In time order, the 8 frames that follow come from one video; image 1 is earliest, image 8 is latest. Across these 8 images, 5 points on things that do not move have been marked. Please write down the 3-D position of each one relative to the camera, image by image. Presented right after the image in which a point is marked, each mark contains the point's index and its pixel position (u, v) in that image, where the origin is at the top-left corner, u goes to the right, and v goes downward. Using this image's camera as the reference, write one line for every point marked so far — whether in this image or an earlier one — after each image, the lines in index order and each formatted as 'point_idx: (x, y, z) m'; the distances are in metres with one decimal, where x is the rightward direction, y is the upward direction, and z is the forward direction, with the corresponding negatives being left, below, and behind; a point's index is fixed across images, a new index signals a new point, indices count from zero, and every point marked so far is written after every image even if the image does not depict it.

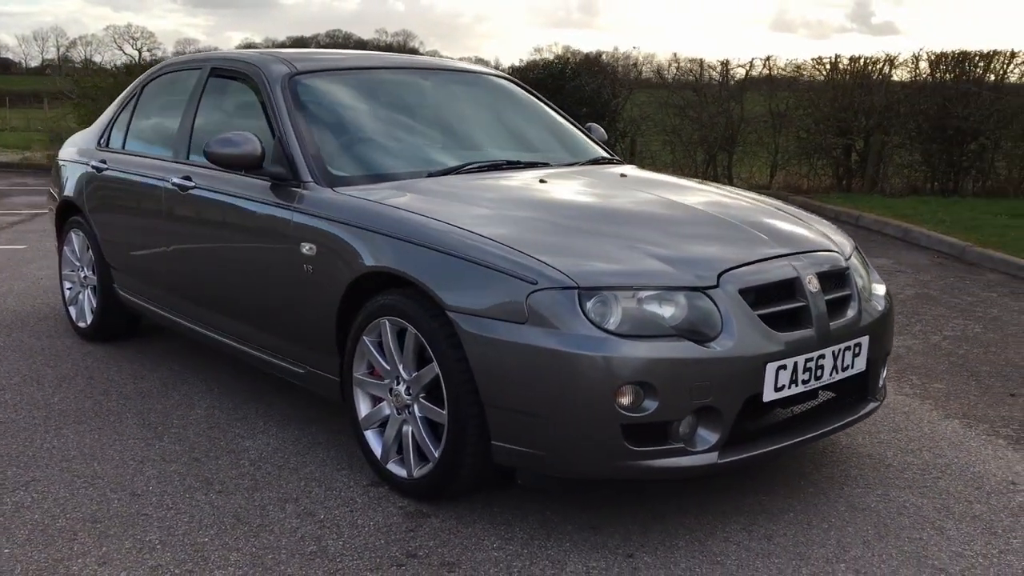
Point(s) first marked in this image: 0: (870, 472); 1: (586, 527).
0: (+1.3, -0.7, +3.8) m
1: (+0.2, -0.8, +3.2) m
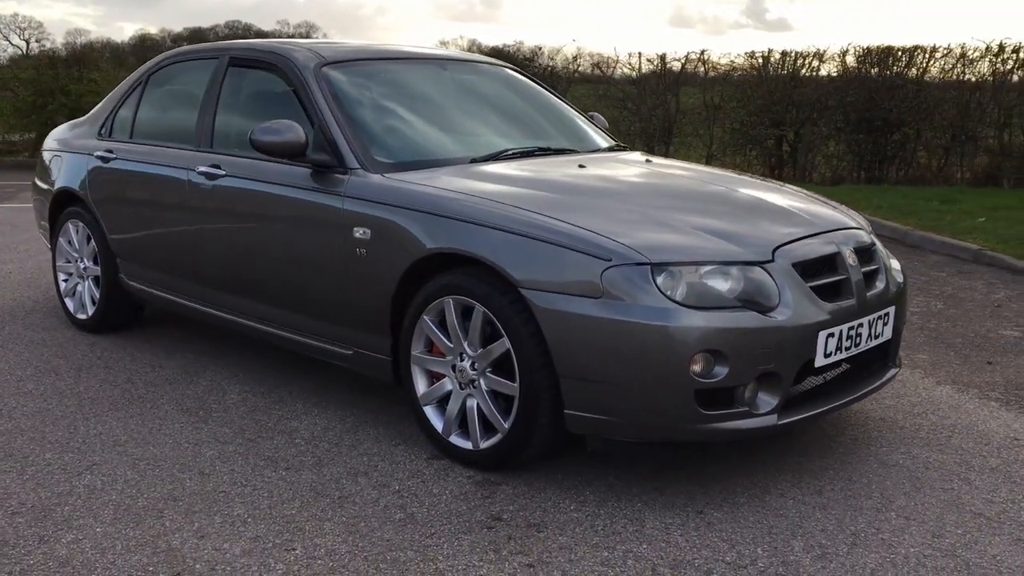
0: (+1.5, -0.6, +4.1) m
1: (+0.5, -0.7, +3.4) m
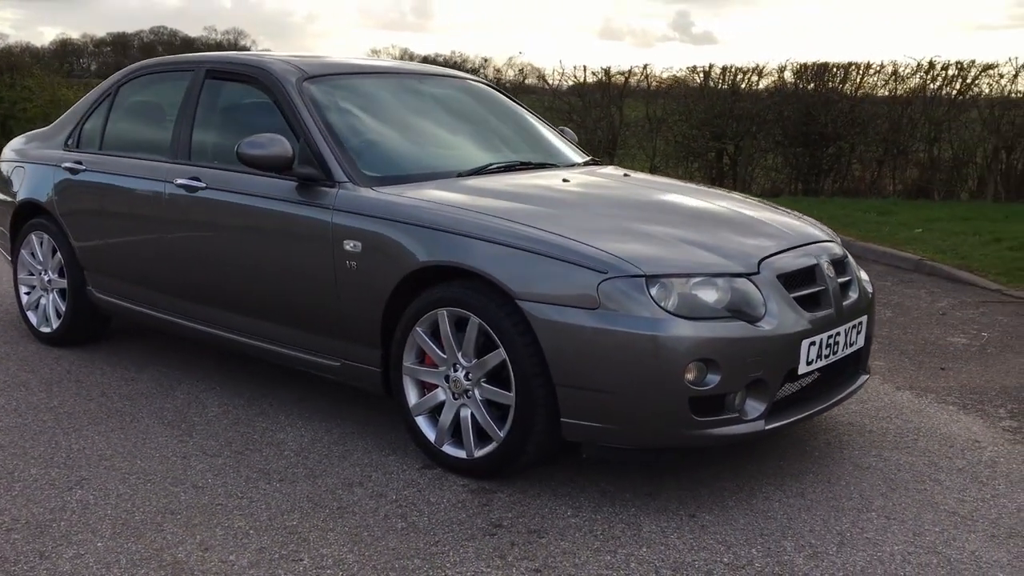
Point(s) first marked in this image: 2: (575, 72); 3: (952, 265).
0: (+1.5, -0.6, +4.3) m
1: (+0.5, -0.7, +3.5) m
2: (+0.9, +3.3, +15.4) m
3: (+3.8, +0.2, +8.7) m
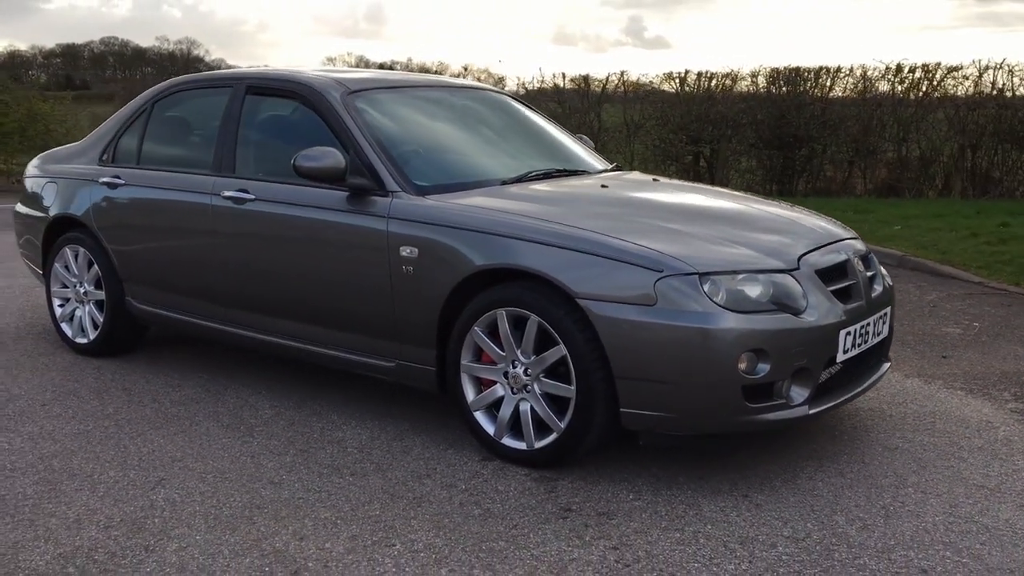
0: (+1.7, -0.6, +4.6) m
1: (+0.7, -0.7, +3.8) m
2: (+0.6, +3.2, +15.7) m
3: (+3.8, +0.3, +9.1) m
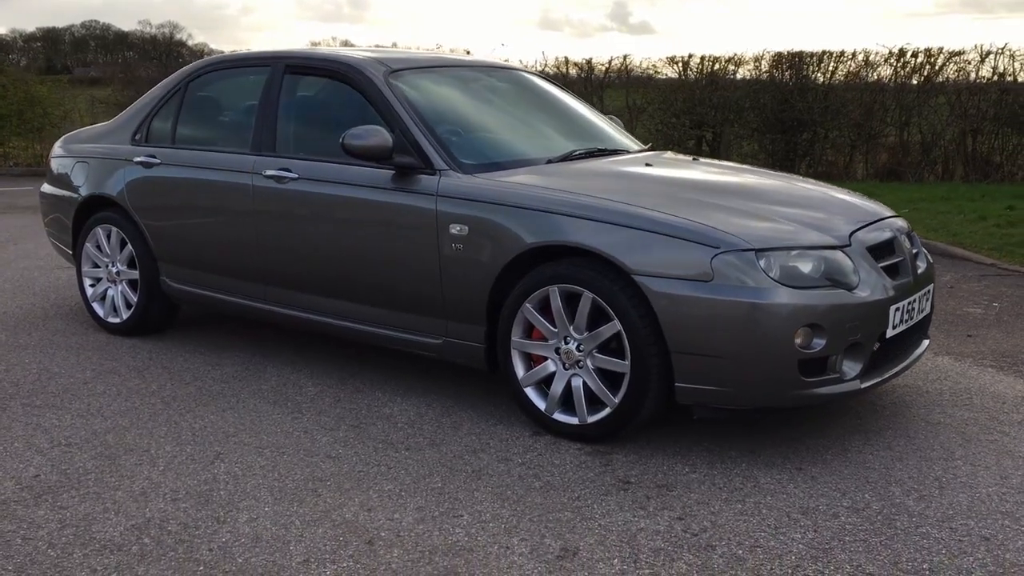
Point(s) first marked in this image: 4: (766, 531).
0: (+1.9, -0.5, +4.6) m
1: (+0.9, -0.6, +3.9) m
2: (+0.7, +3.5, +15.7) m
3: (+4.0, +0.4, +9.2) m
4: (+0.8, -0.8, +3.2) m
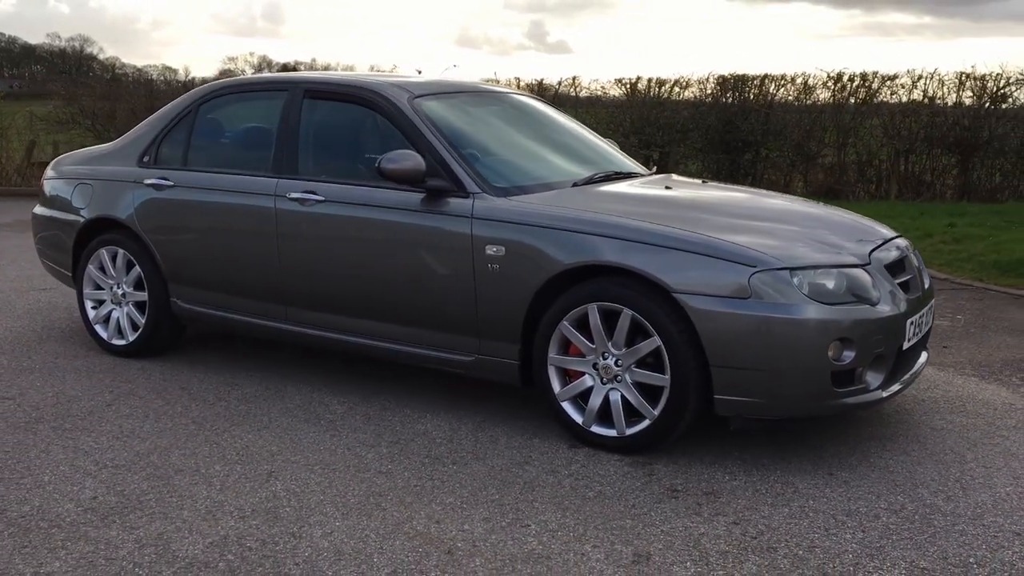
0: (+2.0, -0.6, +4.9) m
1: (+1.1, -0.7, +4.1) m
2: (-0.1, +3.2, +15.9) m
3: (+3.7, +0.3, +9.6) m
4: (+1.0, -0.8, +3.4) m
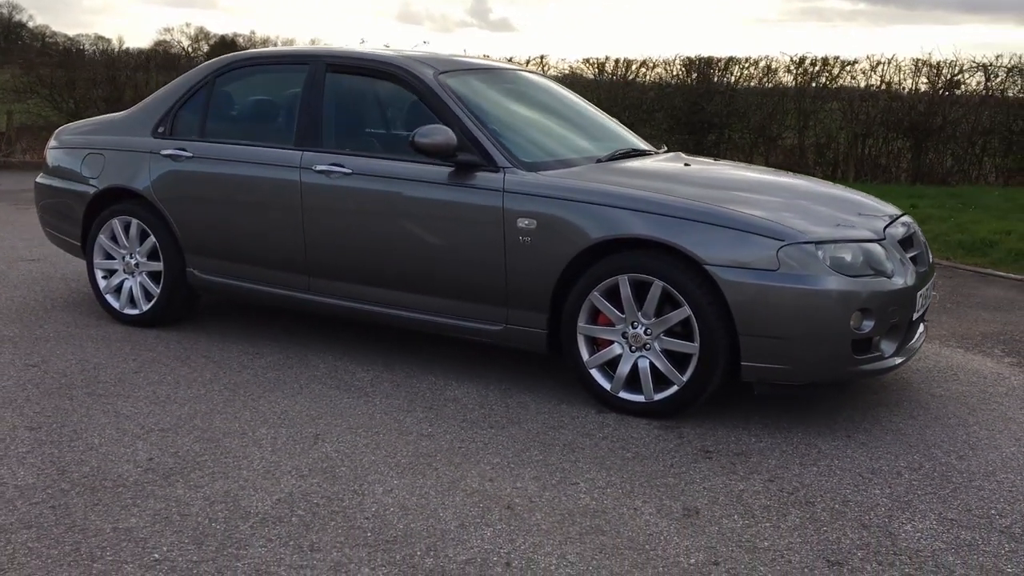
0: (+2.1, -0.4, +5.2) m
1: (+1.2, -0.6, +4.3) m
2: (-0.6, +3.6, +16.0) m
3: (+3.5, +0.5, +10.0) m
4: (+1.2, -0.7, +3.6) m
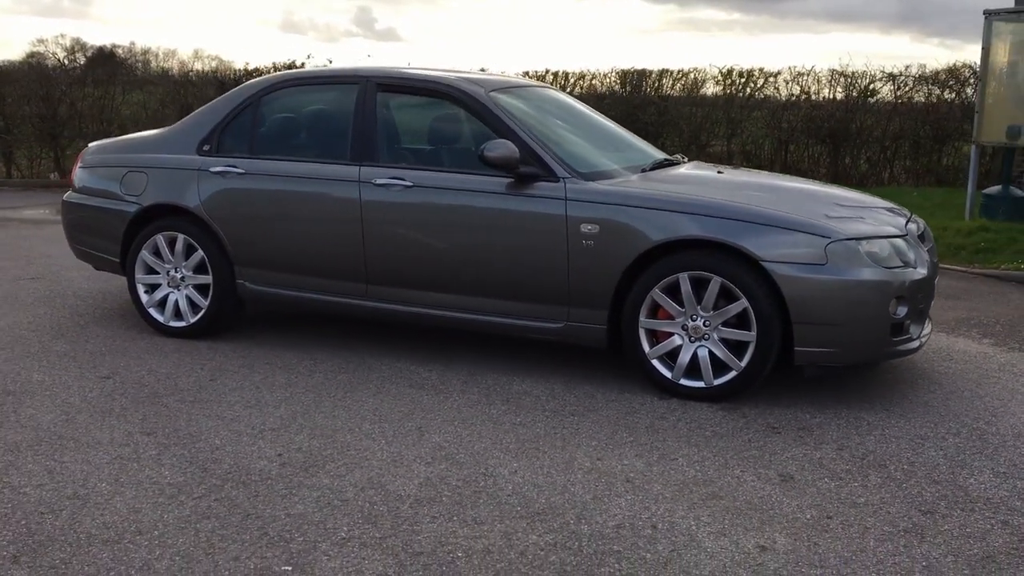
0: (+2.3, -0.4, +5.8) m
1: (+1.6, -0.5, +4.9) m
2: (-1.5, +3.5, +16.3) m
3: (+3.3, +0.5, +10.8) m
4: (+1.6, -0.7, +4.2) m
